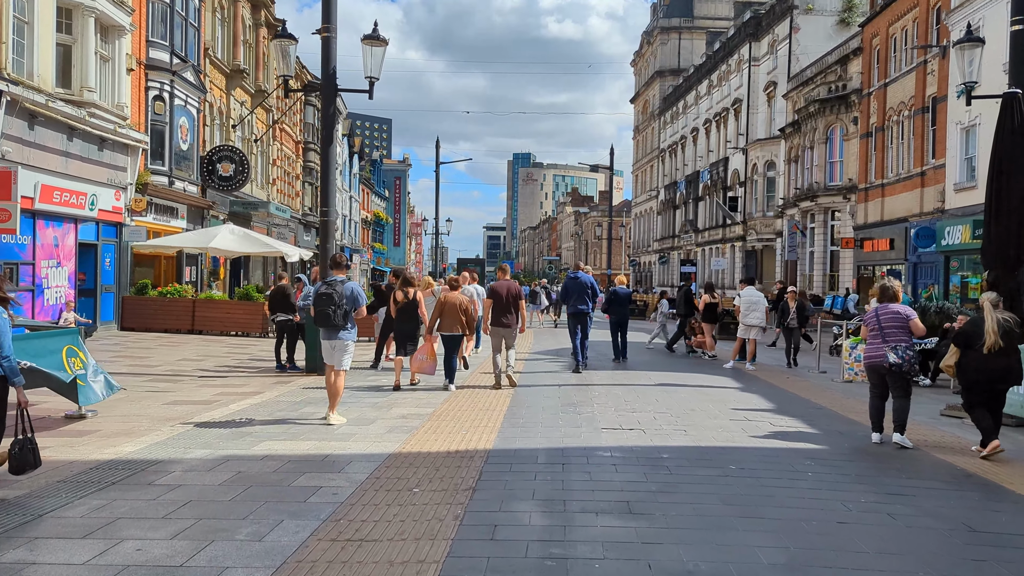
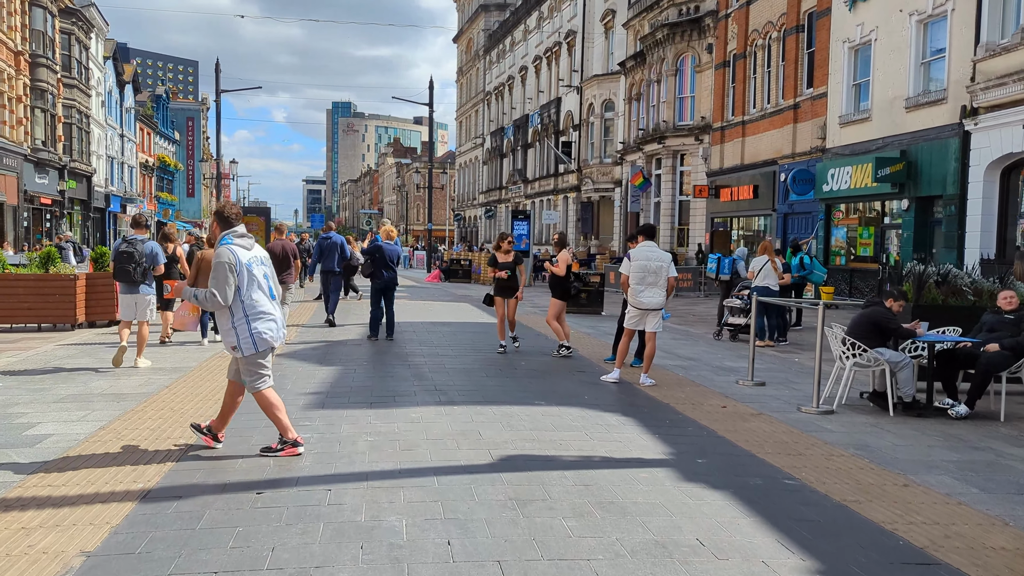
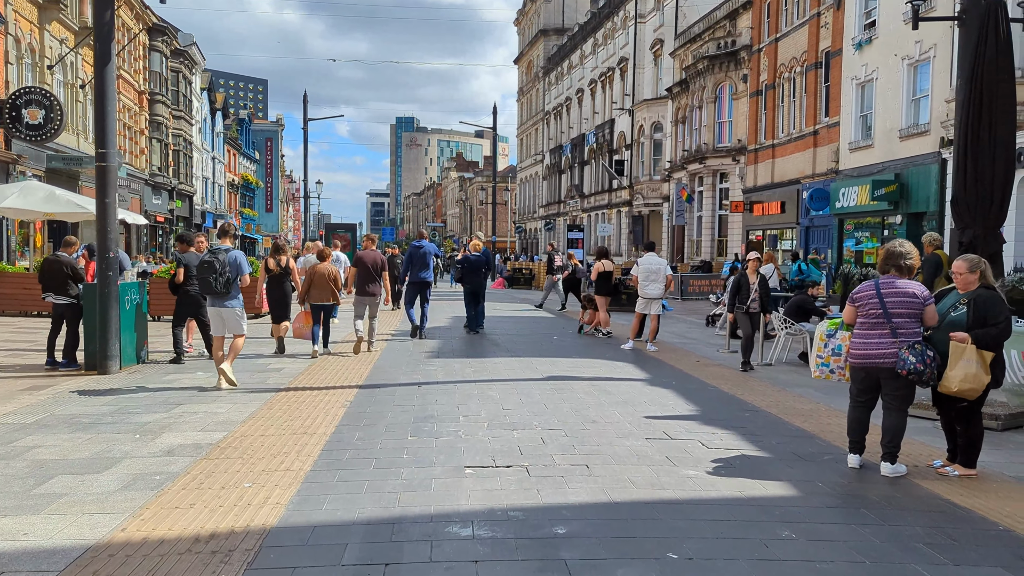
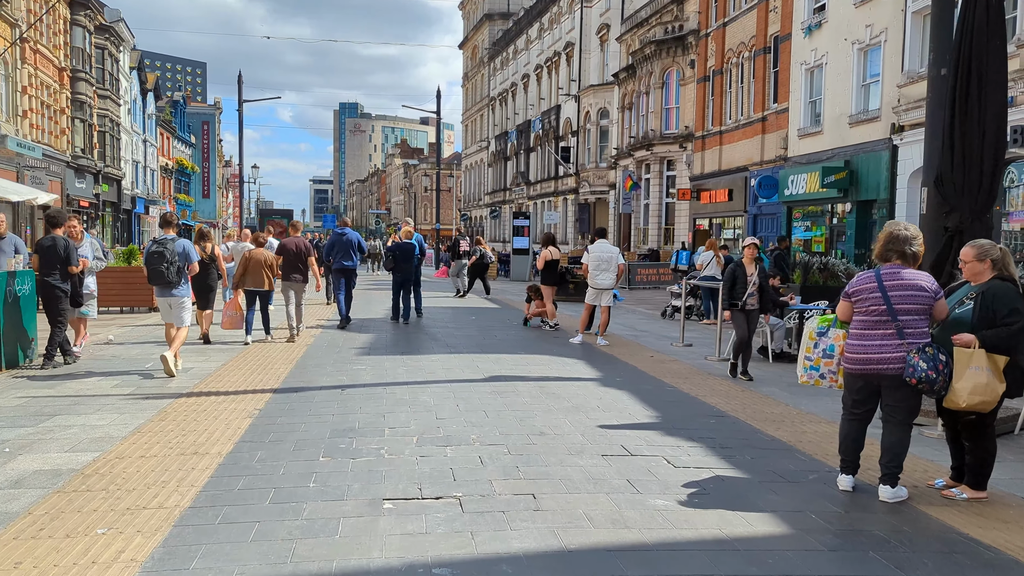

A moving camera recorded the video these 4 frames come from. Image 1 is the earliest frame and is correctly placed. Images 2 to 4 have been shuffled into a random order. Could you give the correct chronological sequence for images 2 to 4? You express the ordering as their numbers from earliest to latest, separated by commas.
3, 4, 2
